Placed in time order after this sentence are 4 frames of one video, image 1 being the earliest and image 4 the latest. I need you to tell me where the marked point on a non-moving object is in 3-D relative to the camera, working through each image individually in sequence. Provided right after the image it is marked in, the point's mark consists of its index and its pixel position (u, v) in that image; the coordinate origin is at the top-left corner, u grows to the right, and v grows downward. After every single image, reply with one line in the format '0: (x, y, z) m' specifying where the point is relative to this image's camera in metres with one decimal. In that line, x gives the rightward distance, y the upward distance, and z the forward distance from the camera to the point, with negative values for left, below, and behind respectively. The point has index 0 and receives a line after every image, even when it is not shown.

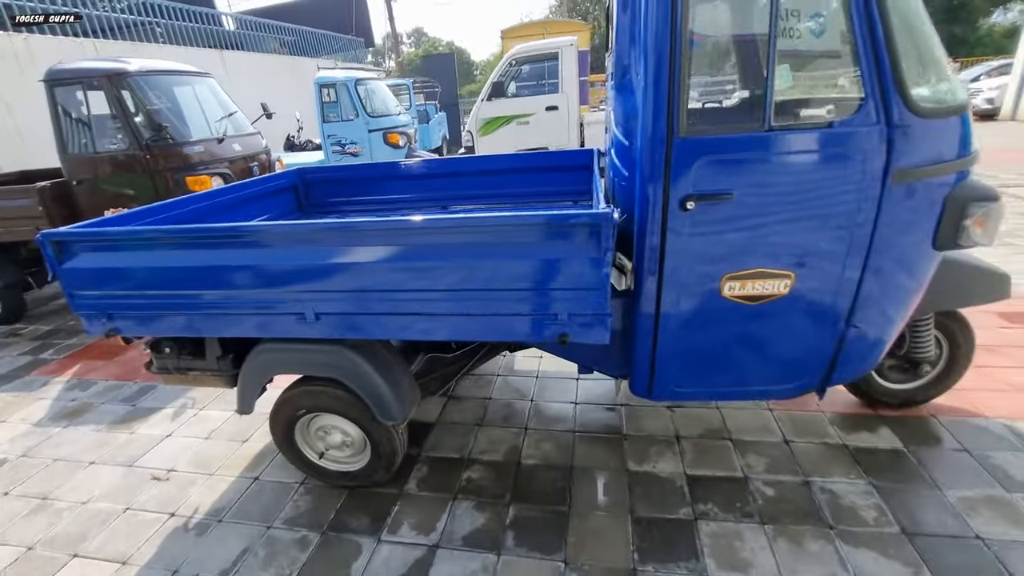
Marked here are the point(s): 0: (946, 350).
0: (+2.1, -0.3, +2.4) m
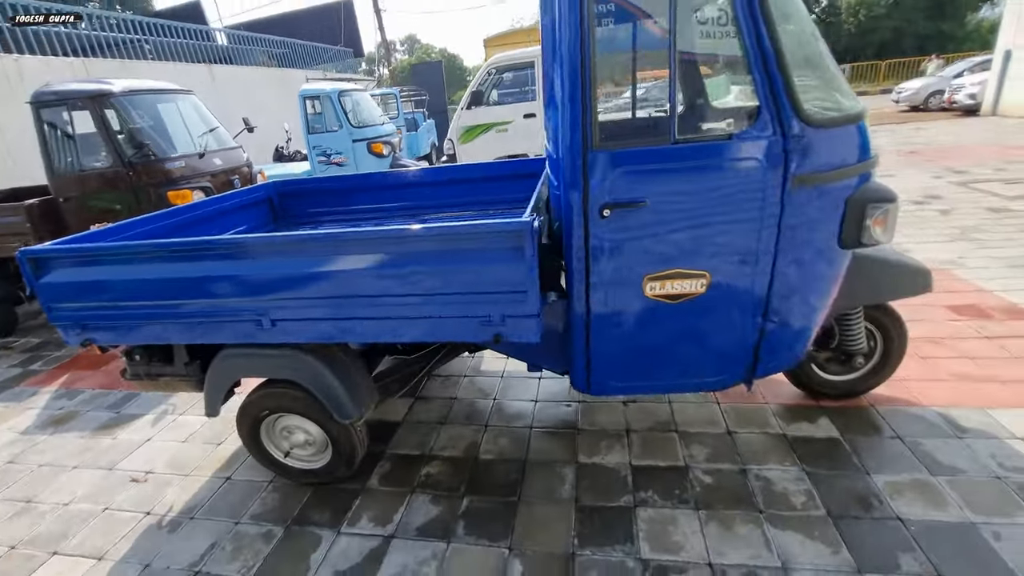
0: (+1.9, -0.3, +2.6) m
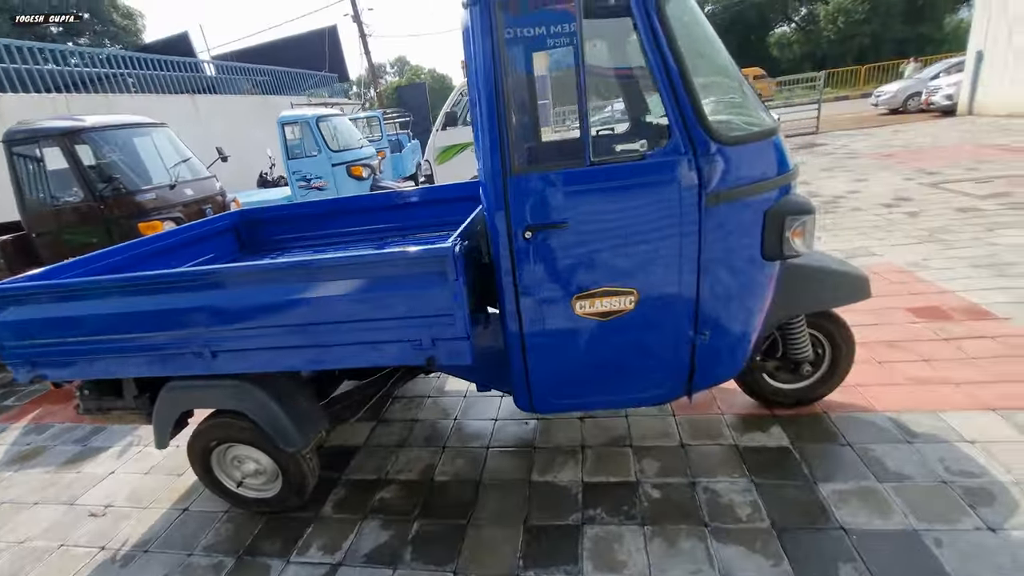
0: (+1.7, -0.3, +2.6) m
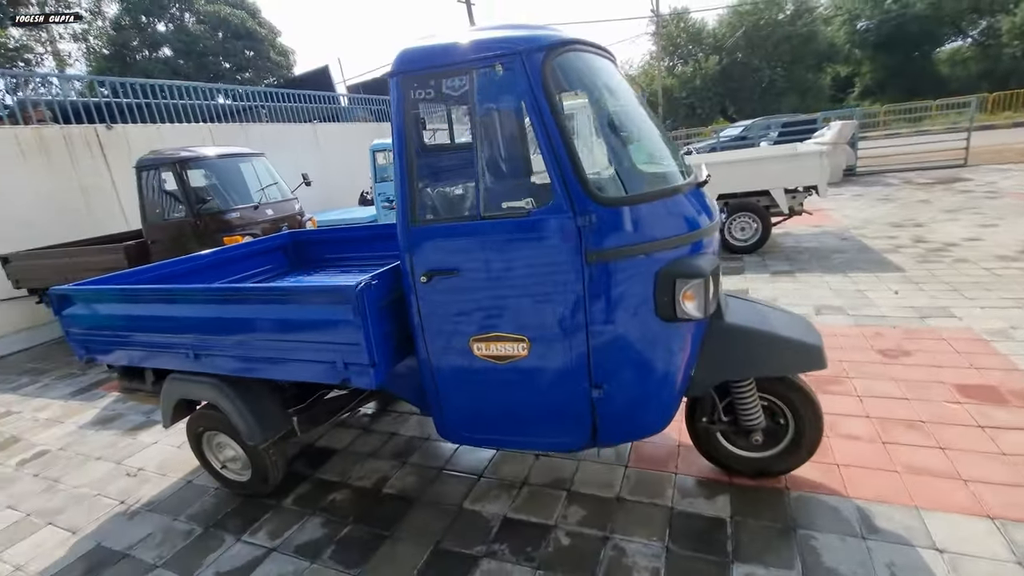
0: (+1.3, -0.6, +2.4) m
